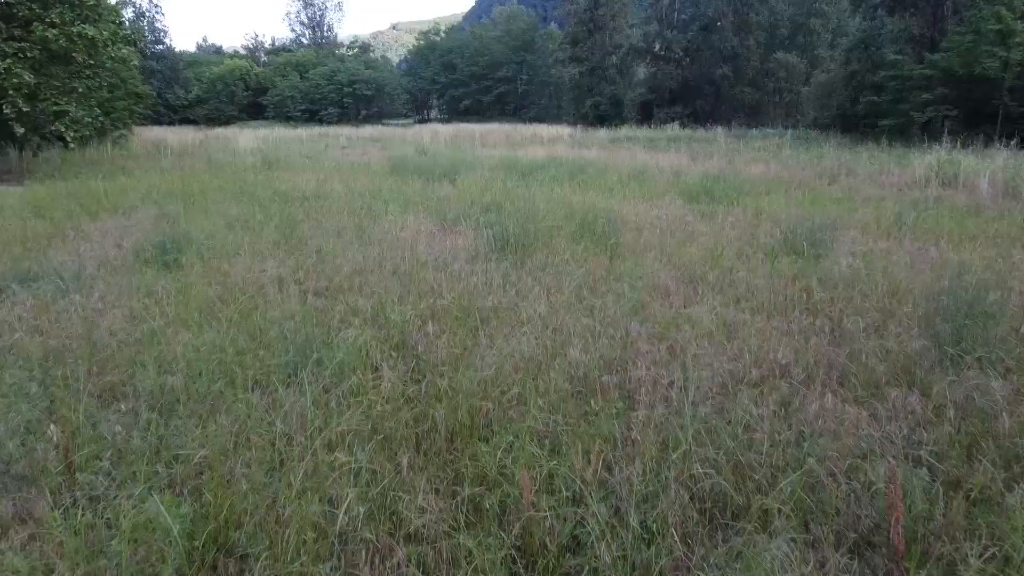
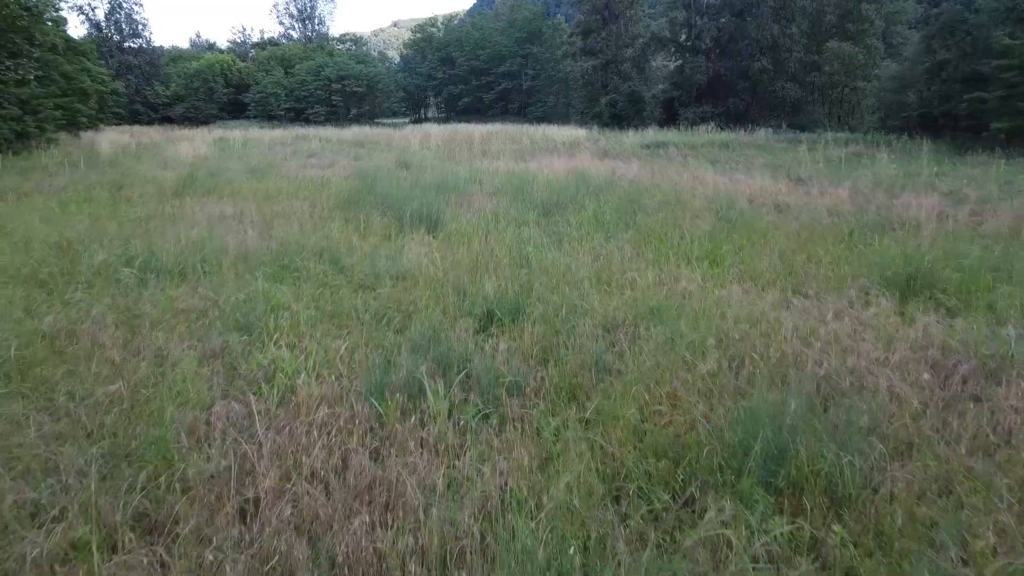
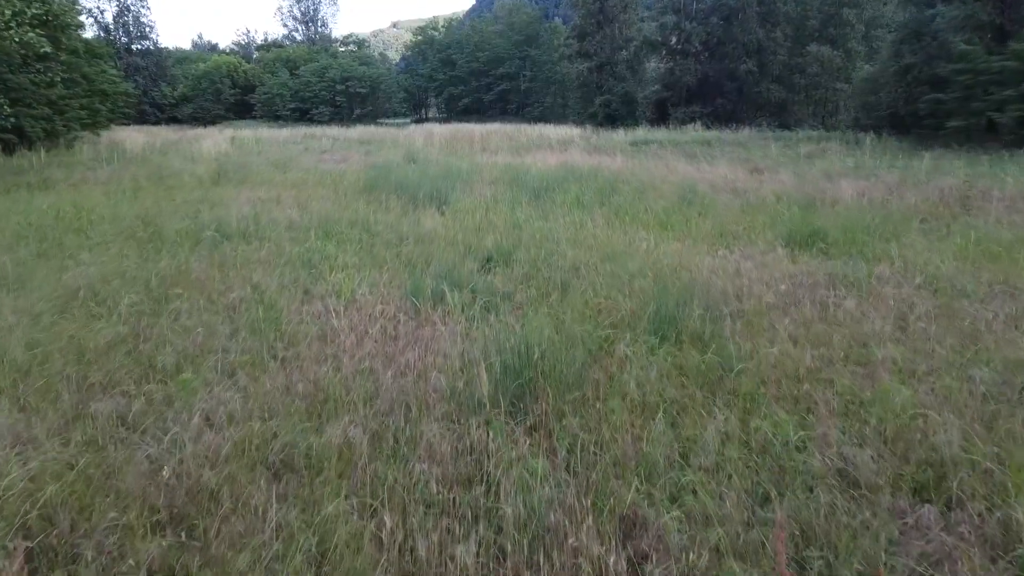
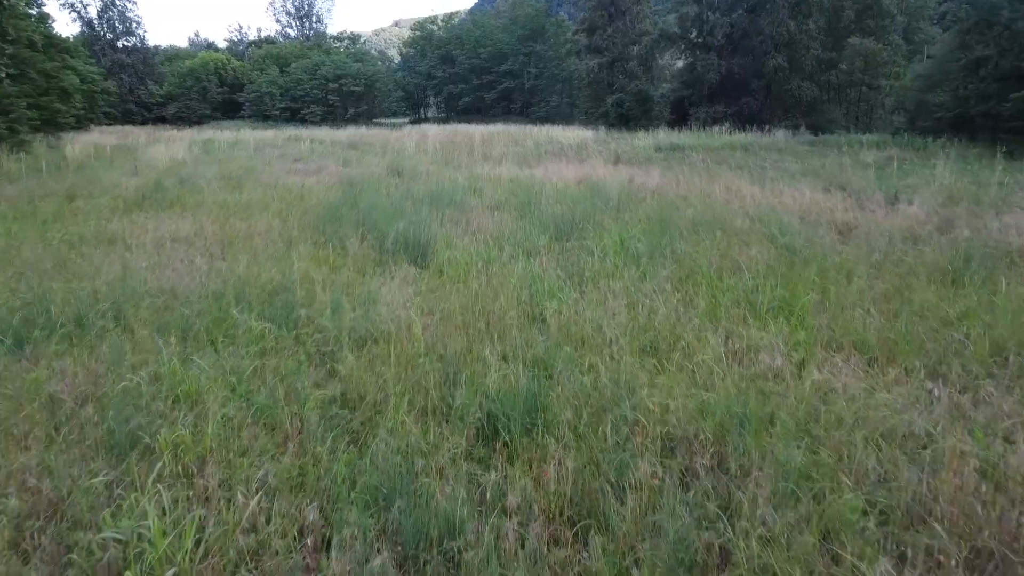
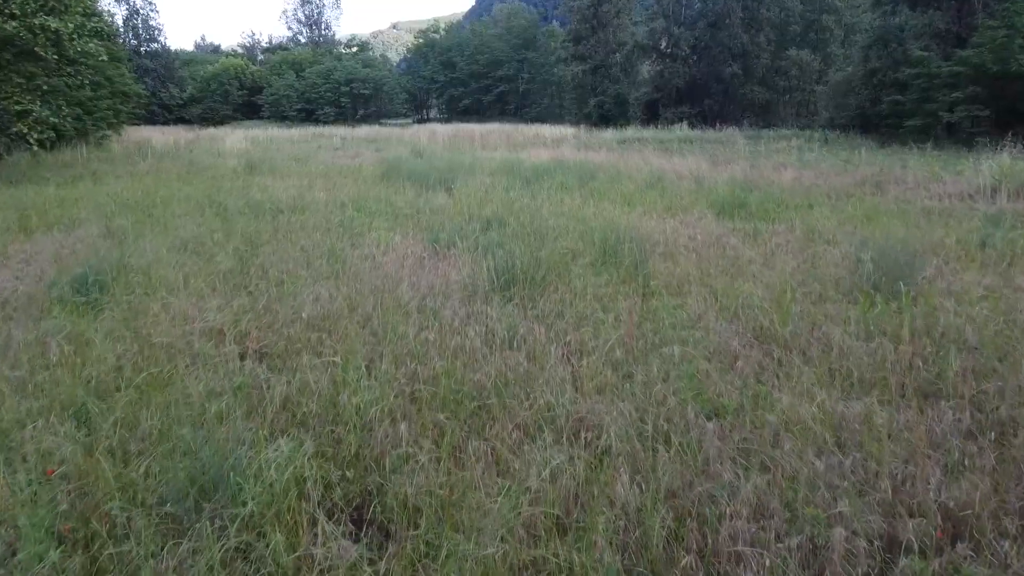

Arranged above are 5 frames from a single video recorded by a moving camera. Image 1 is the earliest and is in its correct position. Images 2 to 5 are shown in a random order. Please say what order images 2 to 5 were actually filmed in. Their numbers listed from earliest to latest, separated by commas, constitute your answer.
5, 3, 2, 4
